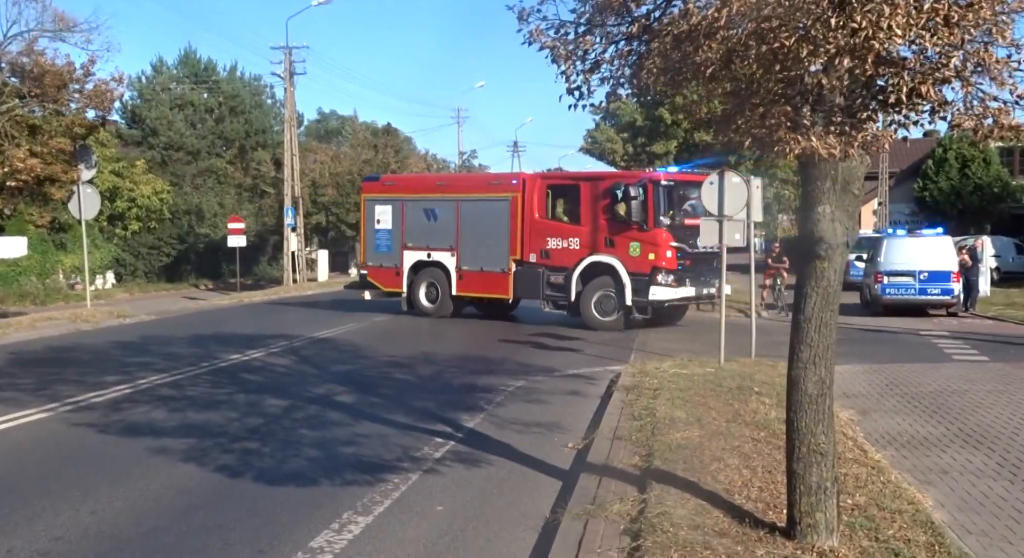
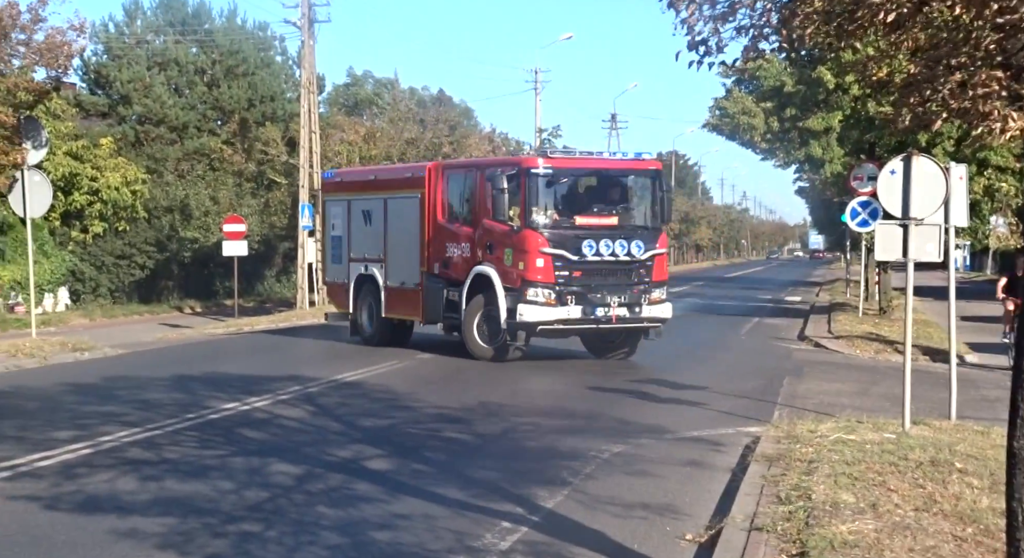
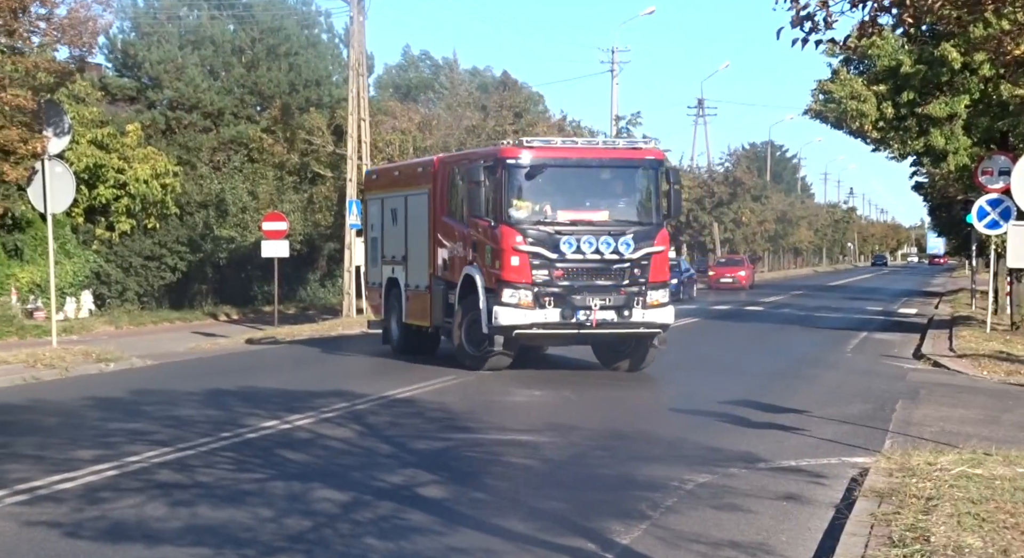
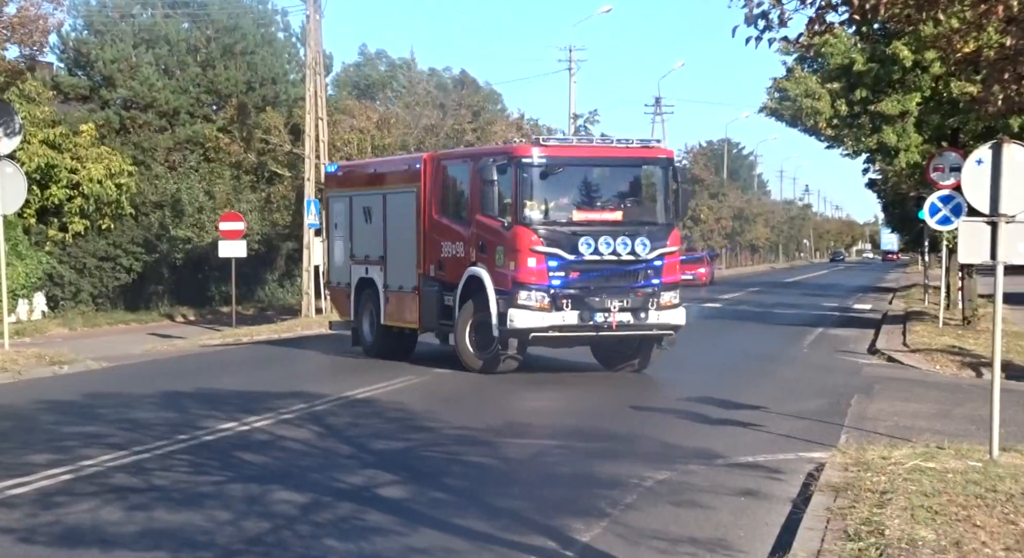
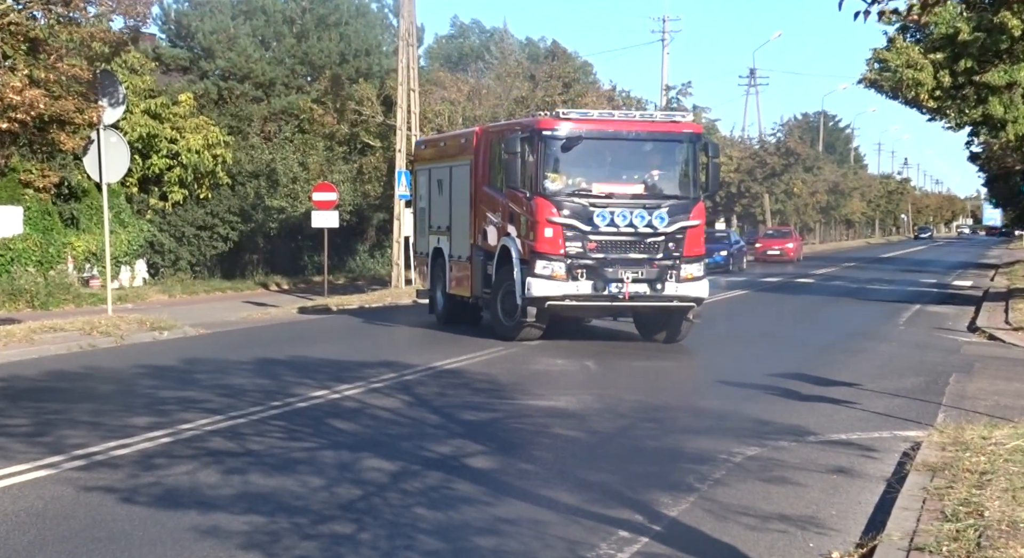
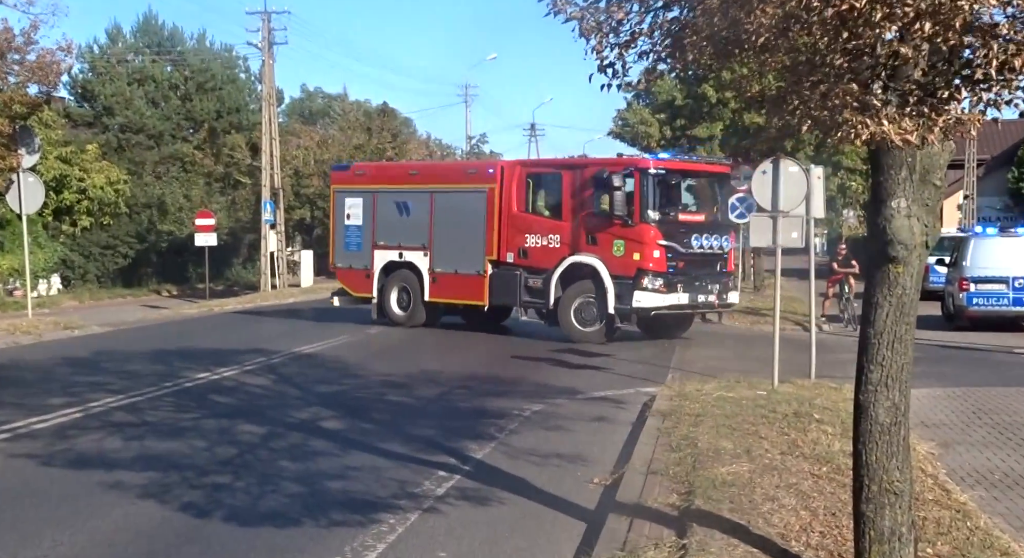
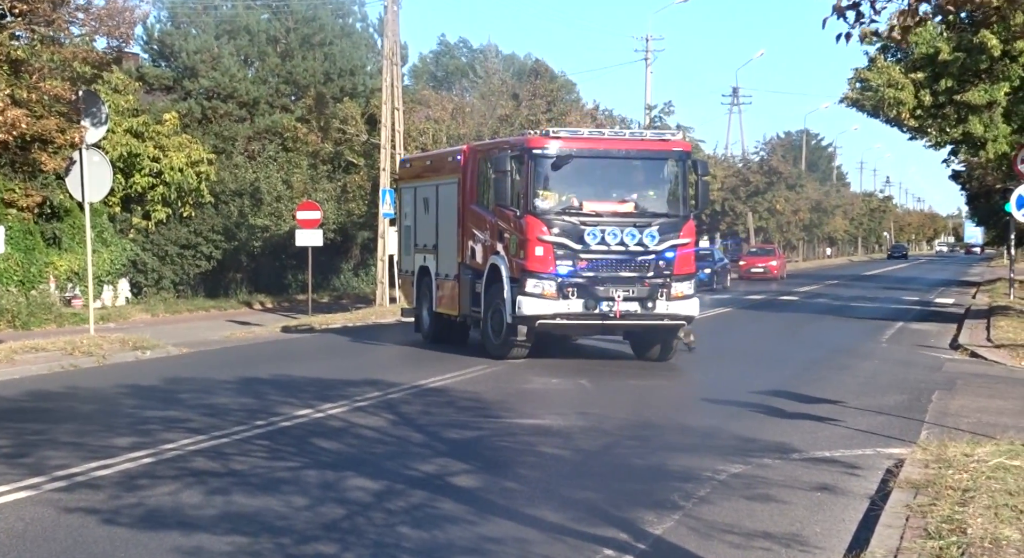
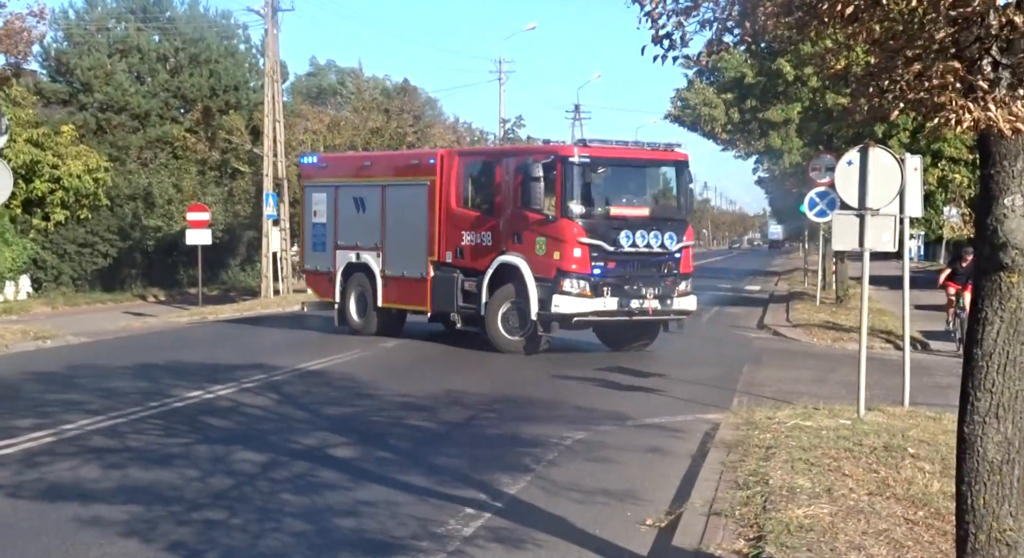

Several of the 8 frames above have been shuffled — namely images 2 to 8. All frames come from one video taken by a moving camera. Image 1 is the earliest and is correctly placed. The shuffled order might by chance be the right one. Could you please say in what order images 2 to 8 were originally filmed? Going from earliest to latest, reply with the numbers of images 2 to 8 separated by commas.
6, 8, 2, 4, 3, 5, 7
